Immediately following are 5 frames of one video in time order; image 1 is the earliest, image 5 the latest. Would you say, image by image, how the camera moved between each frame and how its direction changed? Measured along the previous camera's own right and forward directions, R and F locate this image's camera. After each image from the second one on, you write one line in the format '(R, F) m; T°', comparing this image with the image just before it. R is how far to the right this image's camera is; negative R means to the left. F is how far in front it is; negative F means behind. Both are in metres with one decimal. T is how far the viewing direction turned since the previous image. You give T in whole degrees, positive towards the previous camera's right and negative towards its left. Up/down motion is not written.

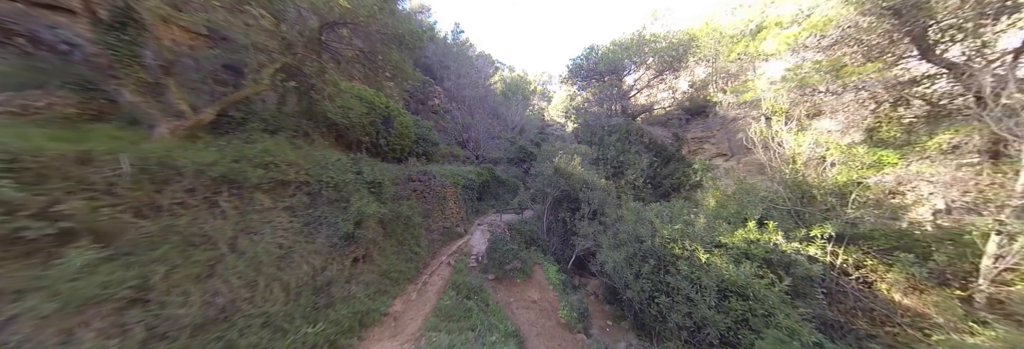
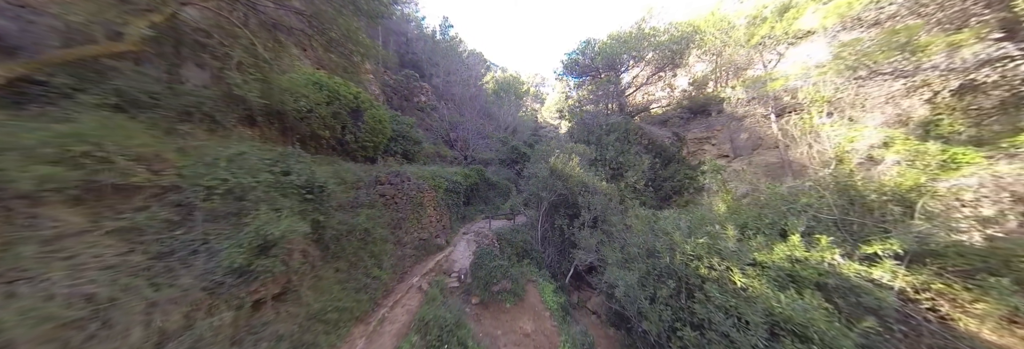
(+0.1, +1.1) m; +2°
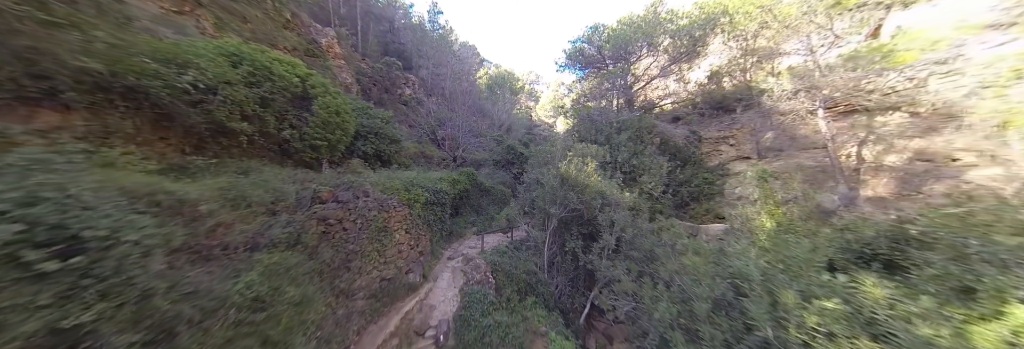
(-0.2, +1.9) m; +2°
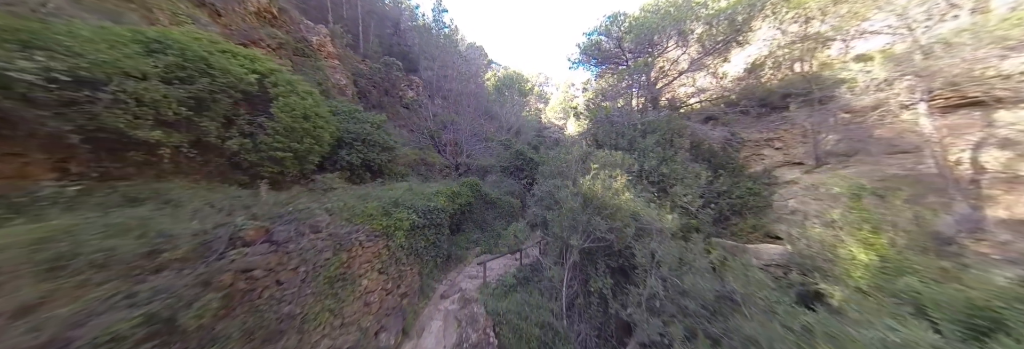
(0.0, +1.5) m; -3°
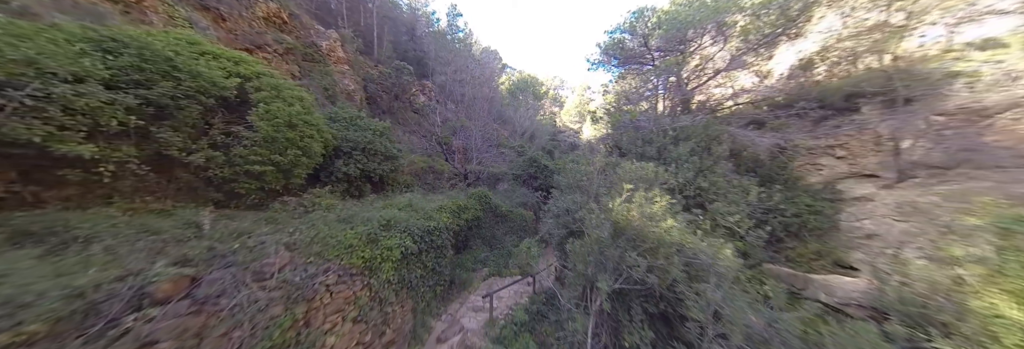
(0.0, +1.0) m; -4°
